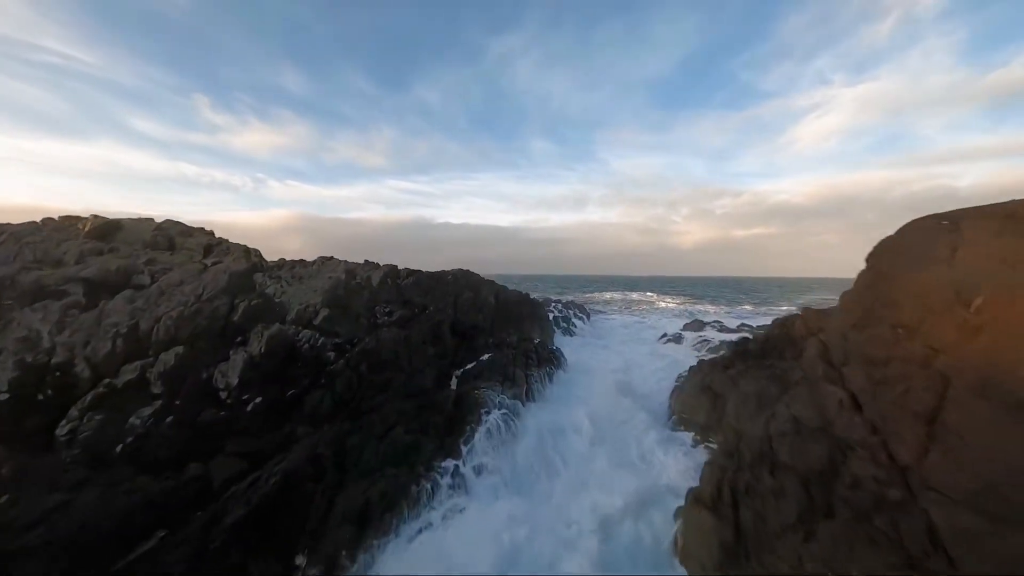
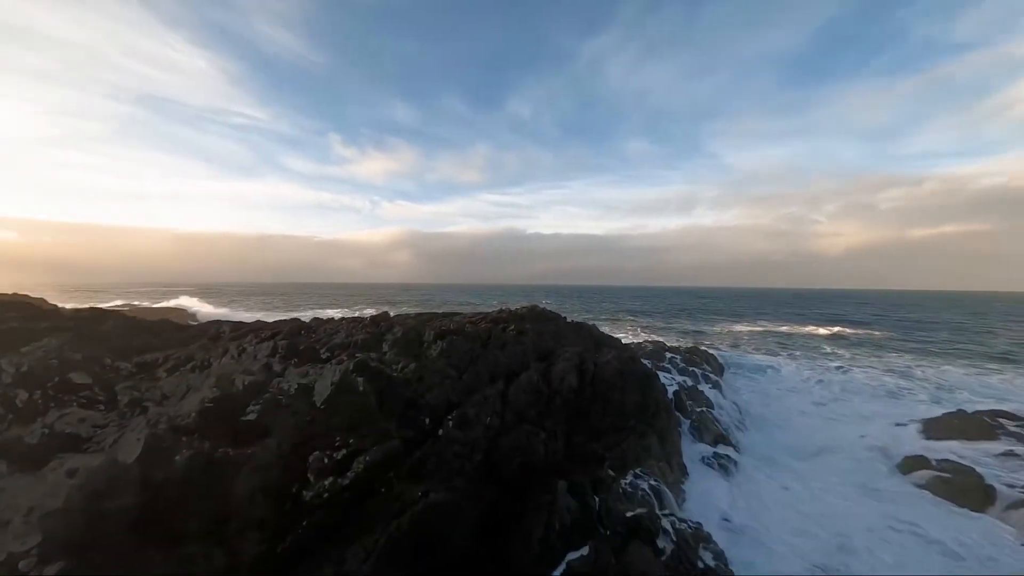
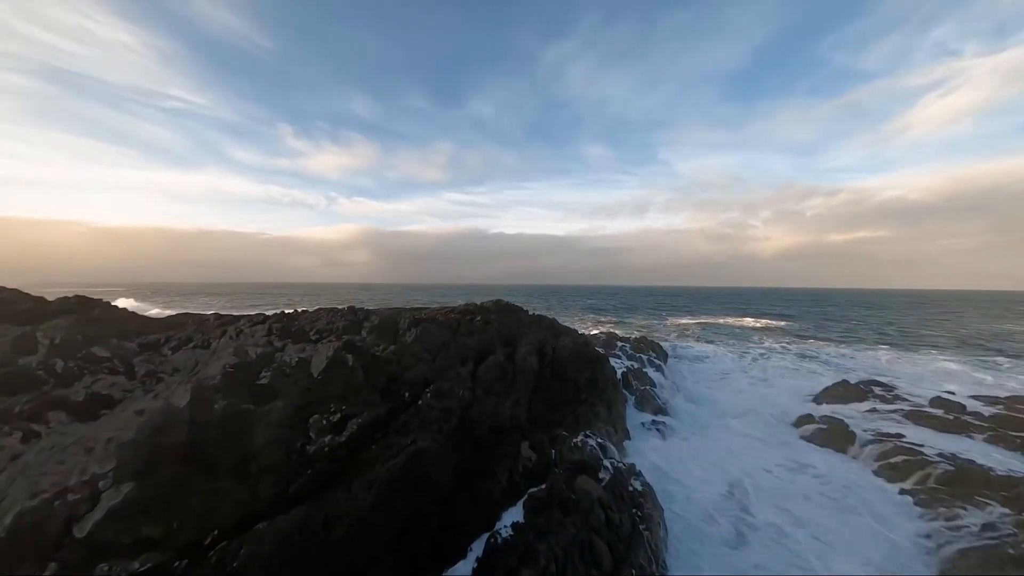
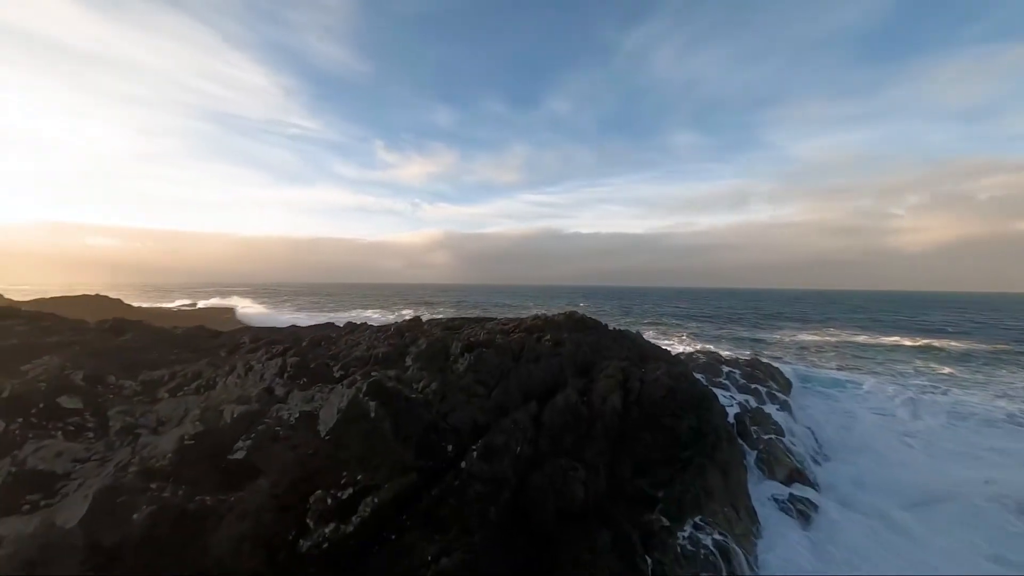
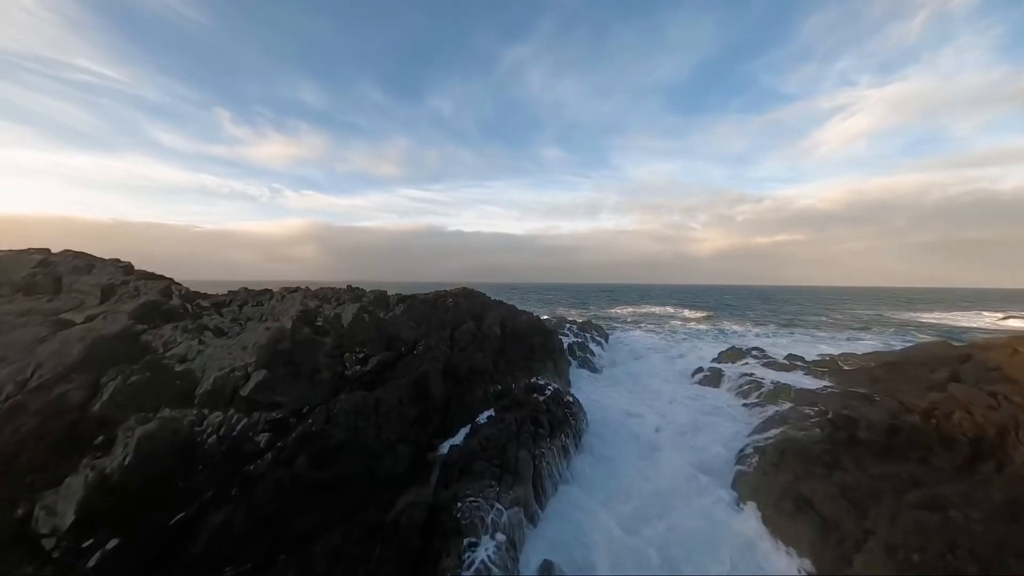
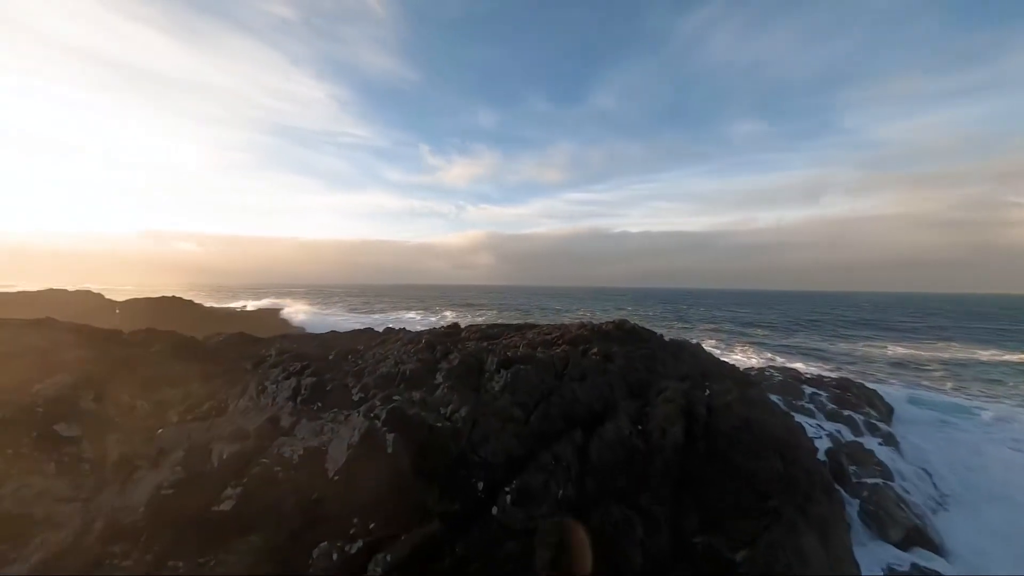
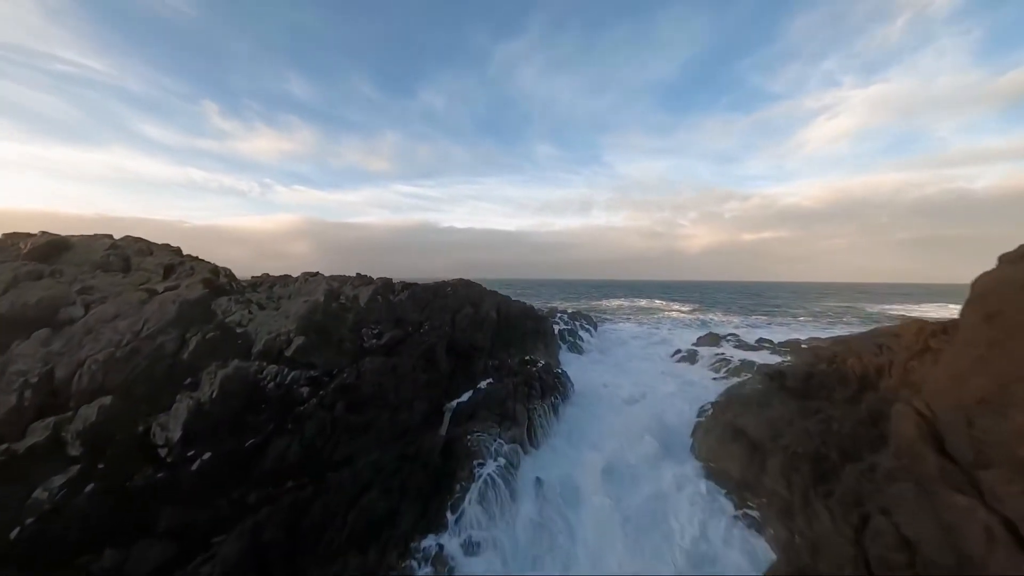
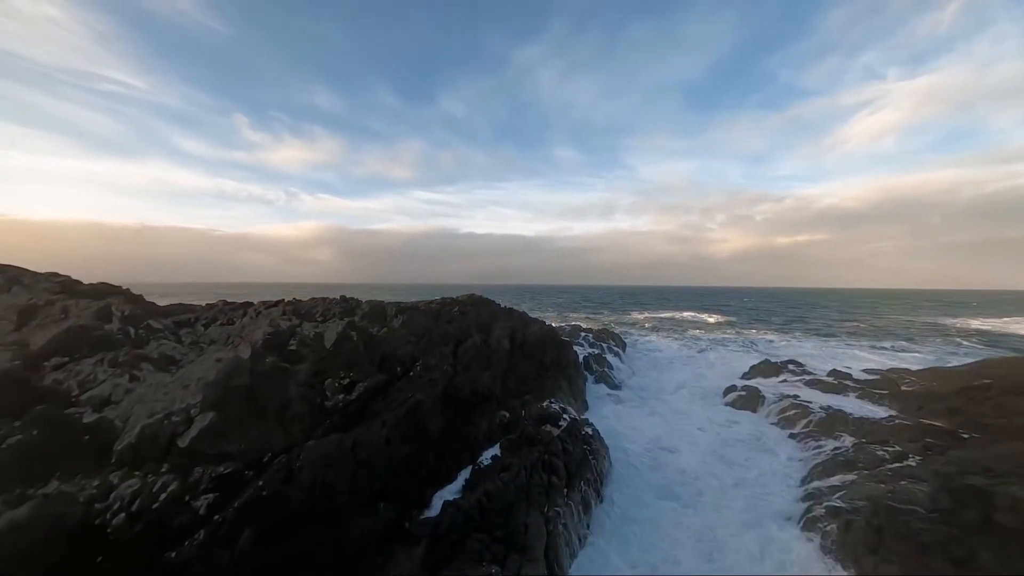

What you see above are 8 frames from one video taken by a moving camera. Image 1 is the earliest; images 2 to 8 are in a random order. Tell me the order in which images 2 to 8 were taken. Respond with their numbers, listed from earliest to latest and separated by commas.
7, 5, 8, 3, 2, 4, 6
